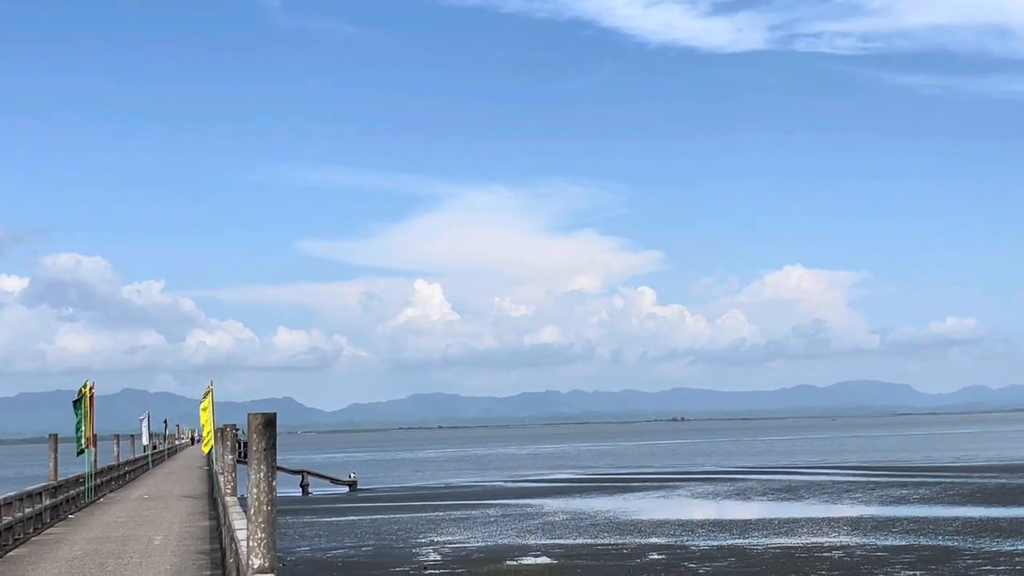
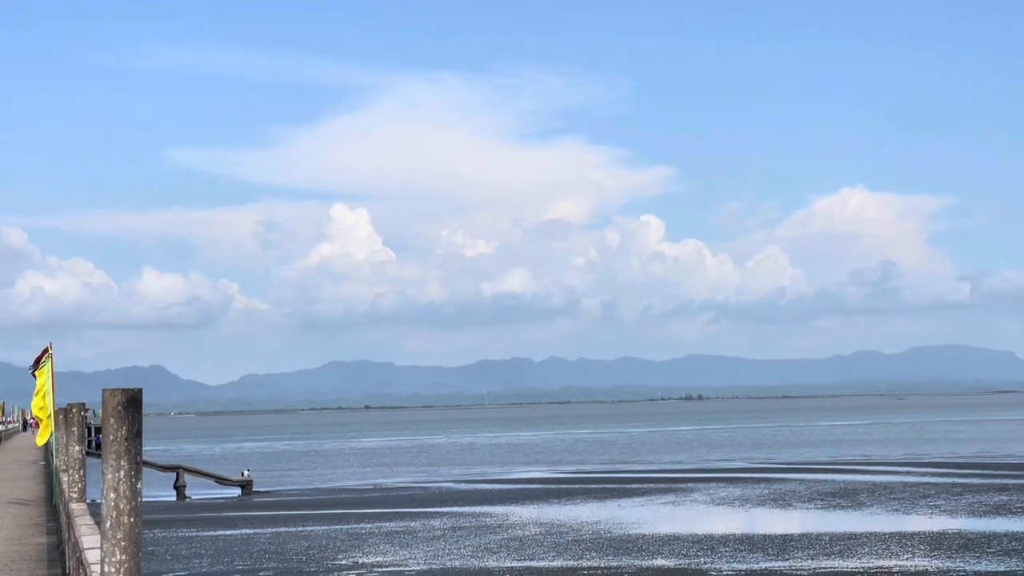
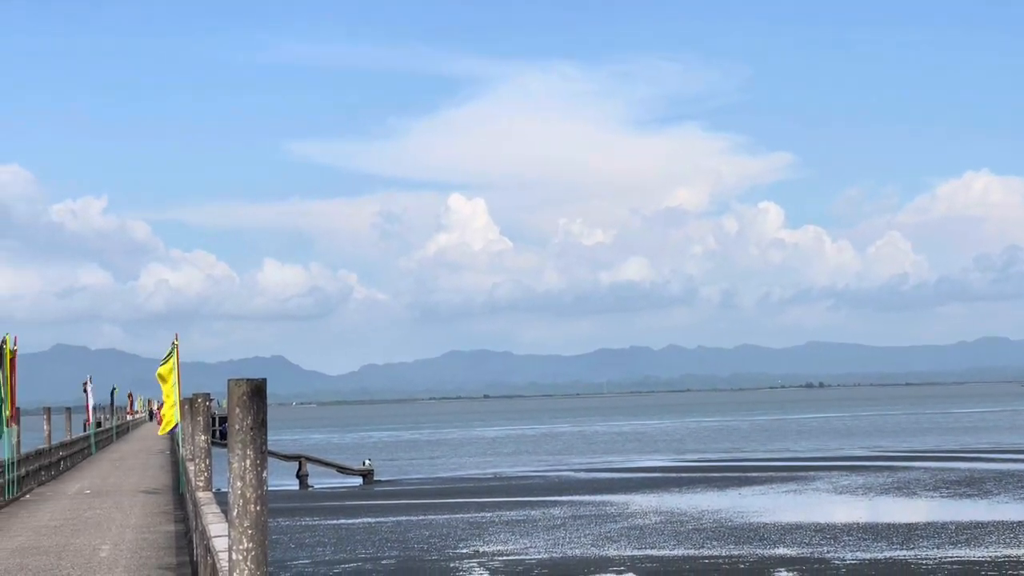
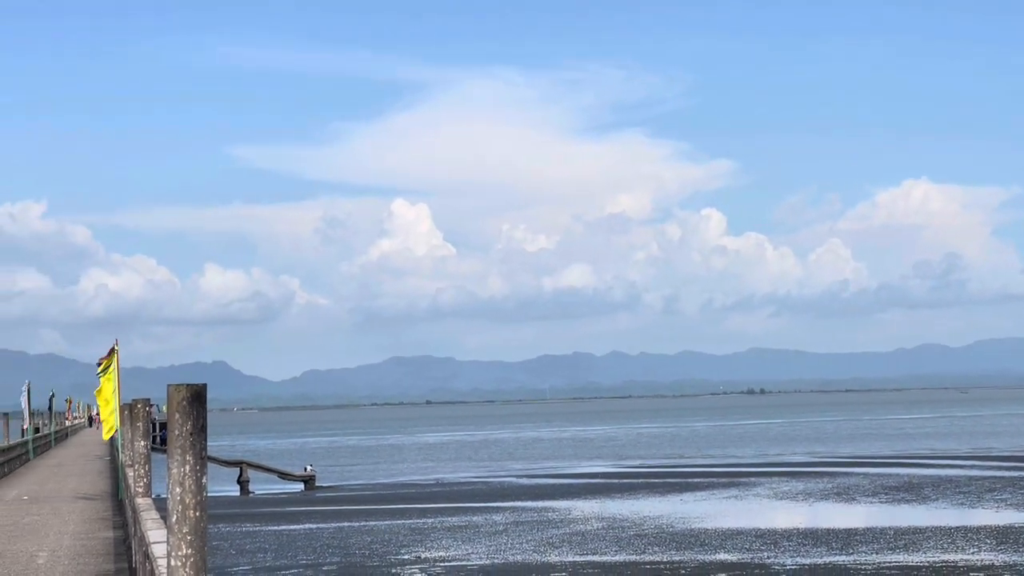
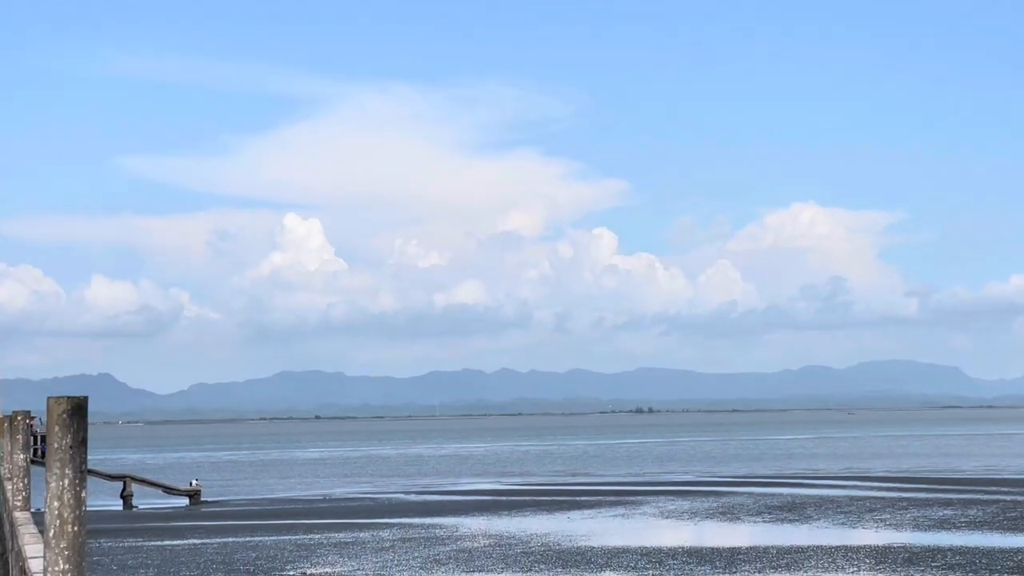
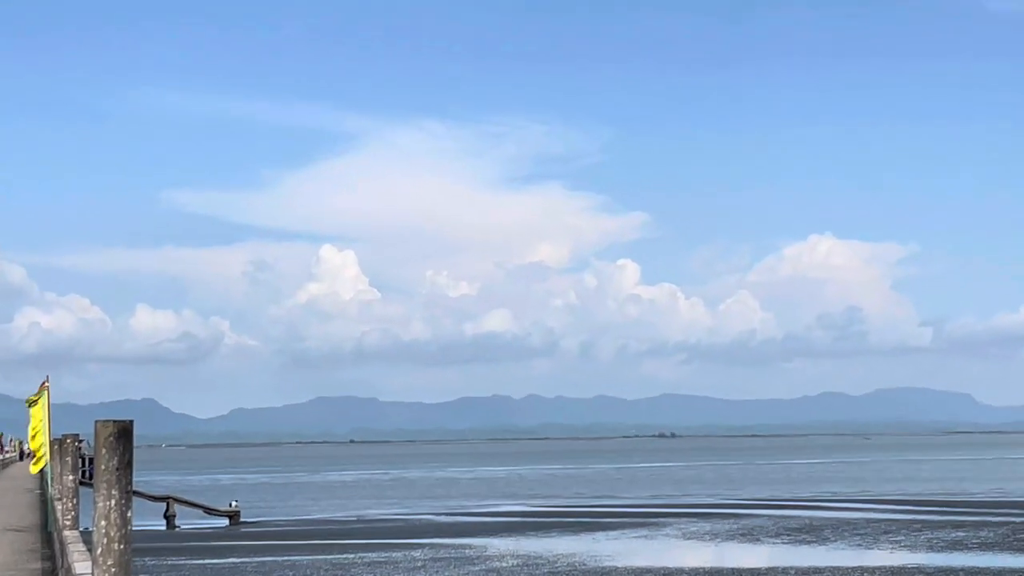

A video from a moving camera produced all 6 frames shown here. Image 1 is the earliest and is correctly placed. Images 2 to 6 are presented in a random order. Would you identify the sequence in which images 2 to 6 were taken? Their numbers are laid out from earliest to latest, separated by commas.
6, 5, 2, 4, 3
